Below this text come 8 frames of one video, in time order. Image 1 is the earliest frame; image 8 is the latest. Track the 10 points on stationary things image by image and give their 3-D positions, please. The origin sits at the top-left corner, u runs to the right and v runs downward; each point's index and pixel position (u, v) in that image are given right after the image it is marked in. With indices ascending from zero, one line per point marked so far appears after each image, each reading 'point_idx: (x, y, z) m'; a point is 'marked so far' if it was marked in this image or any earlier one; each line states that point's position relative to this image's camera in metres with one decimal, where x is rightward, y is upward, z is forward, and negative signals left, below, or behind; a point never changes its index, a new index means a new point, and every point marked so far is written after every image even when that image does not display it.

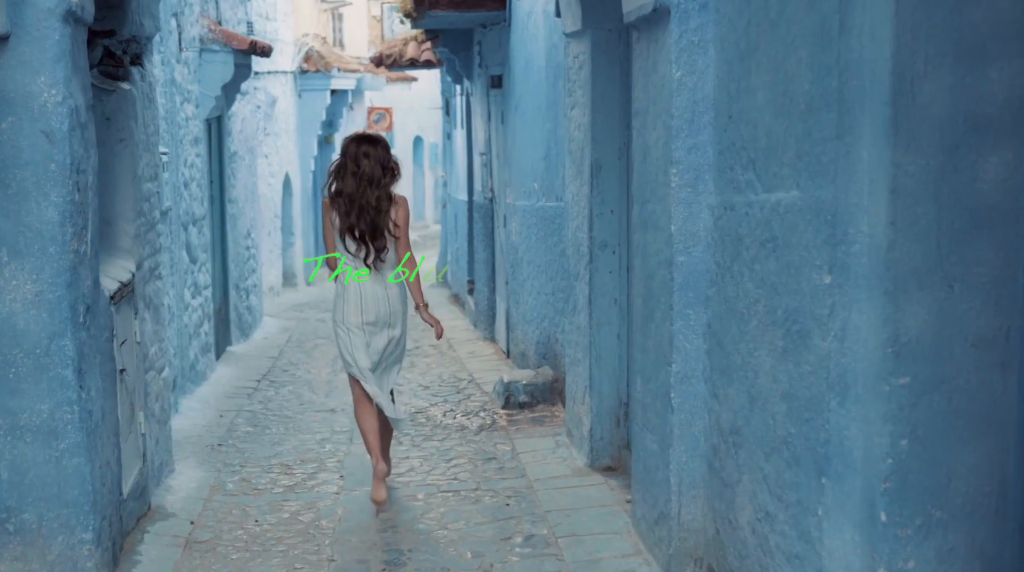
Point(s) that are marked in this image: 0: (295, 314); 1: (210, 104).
0: (-2.7, -0.4, +16.4) m
1: (-2.5, +1.5, +11.0) m
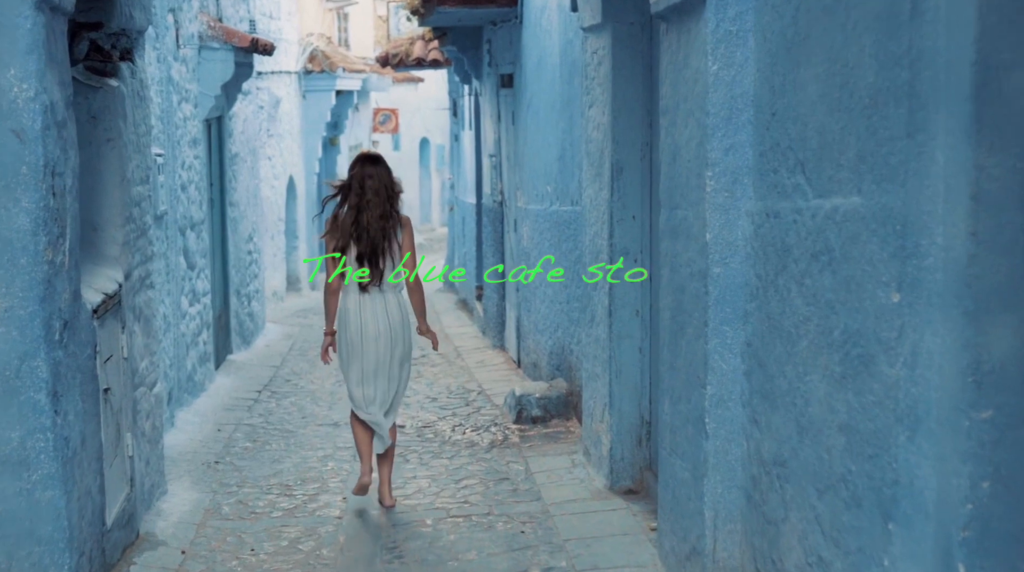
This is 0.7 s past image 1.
0: (-2.6, -0.4, +16.0) m
1: (-2.4, +1.5, +10.6) m
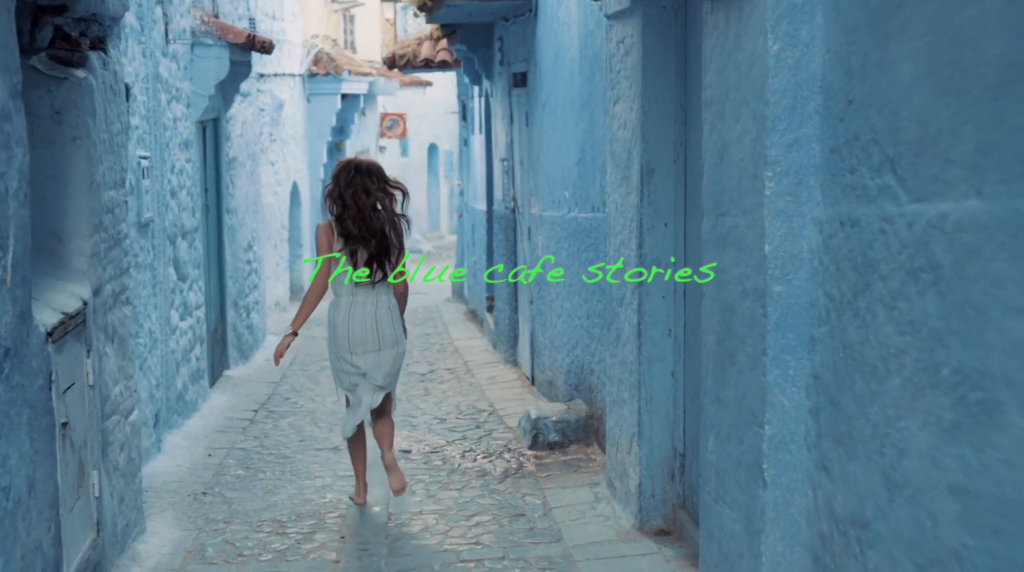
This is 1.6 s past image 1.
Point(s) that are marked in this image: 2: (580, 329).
0: (-2.5, -0.5, +15.4) m
1: (-2.3, +1.4, +9.9) m
2: (+0.4, -0.3, +8.0) m
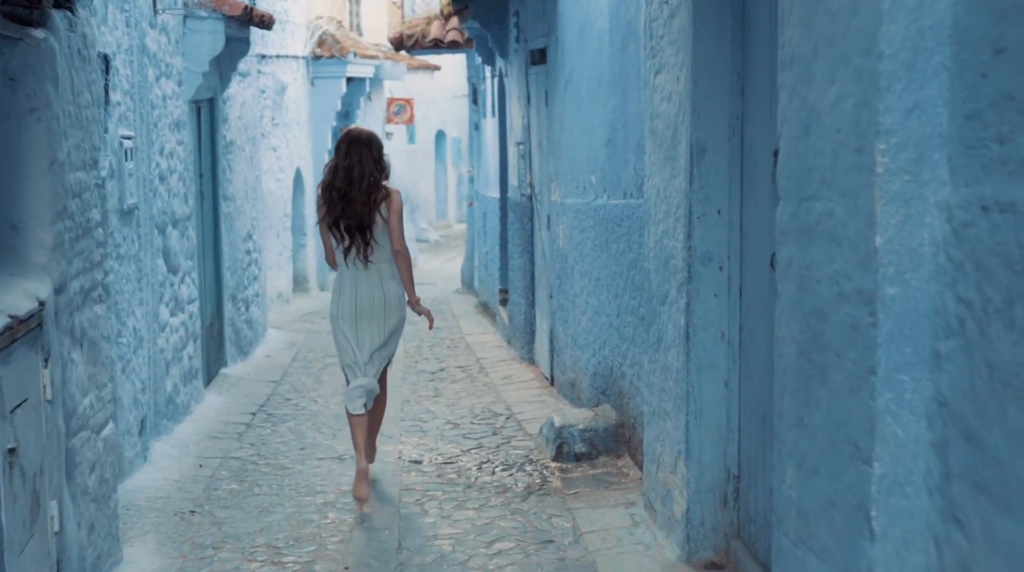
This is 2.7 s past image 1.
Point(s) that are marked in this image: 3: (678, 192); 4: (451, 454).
0: (-2.3, -0.4, +14.6) m
1: (-2.2, +1.4, +9.2) m
2: (+0.5, -0.2, +7.3) m
3: (+0.6, +0.4, +5.1) m
4: (-0.3, -1.0, +7.5) m
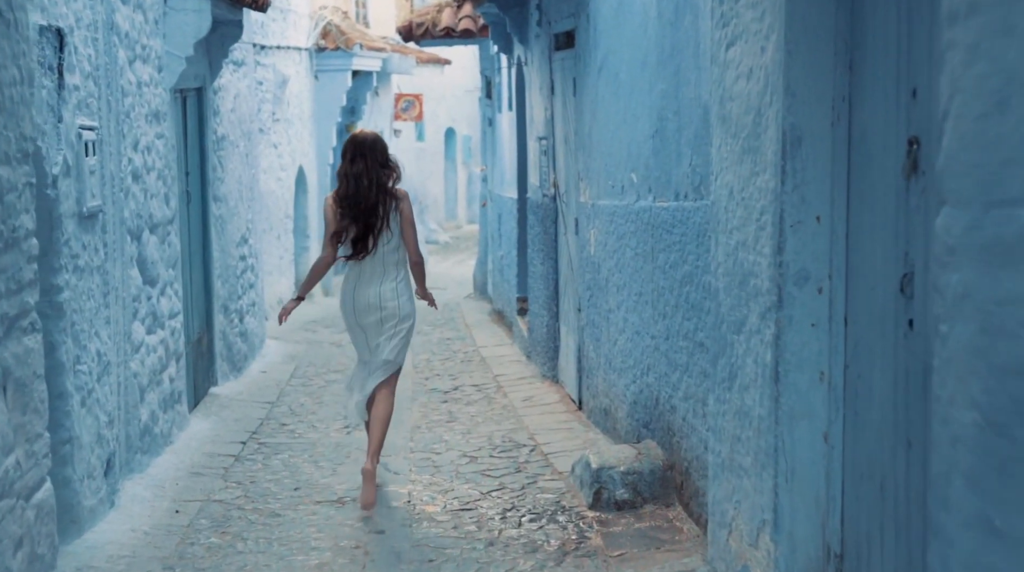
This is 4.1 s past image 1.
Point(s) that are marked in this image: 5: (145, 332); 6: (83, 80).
0: (-2.1, -0.5, +13.6) m
1: (-2.0, +1.3, +8.1) m
2: (+0.7, -0.3, +6.2) m
3: (+0.8, +0.3, +4.0) m
4: (-0.2, -1.0, +6.4) m
5: (-2.0, -0.3, +7.3) m
6: (-1.9, +0.9, +5.9) m
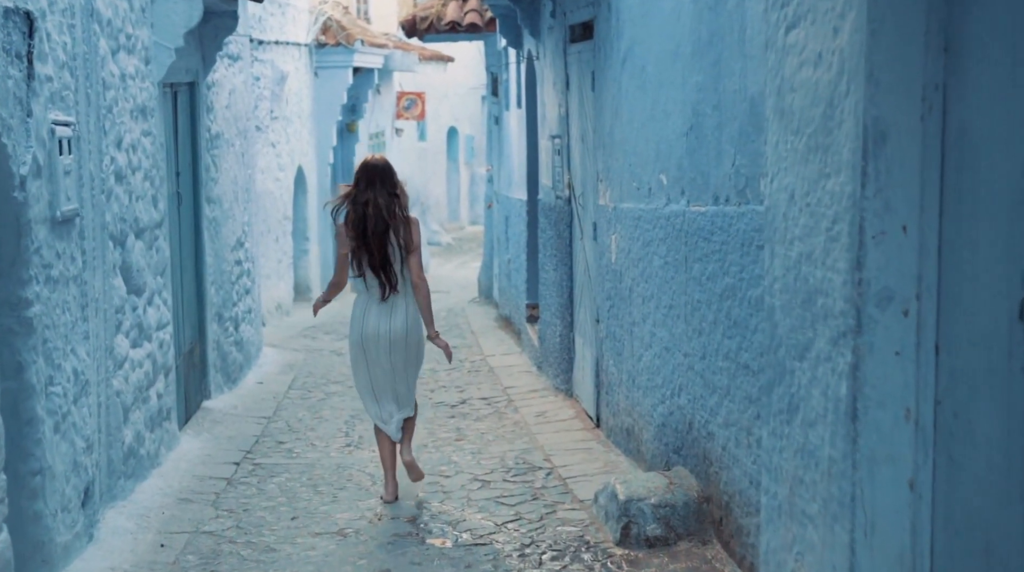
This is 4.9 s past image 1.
0: (-2.0, -0.6, +13.0) m
1: (-1.9, +1.3, +7.5) m
2: (+0.7, -0.4, +5.6) m
3: (+0.8, +0.2, +3.4) m
4: (-0.1, -1.1, +5.9) m
5: (-1.9, -0.3, +6.7) m
6: (-1.8, +0.9, +5.3) m
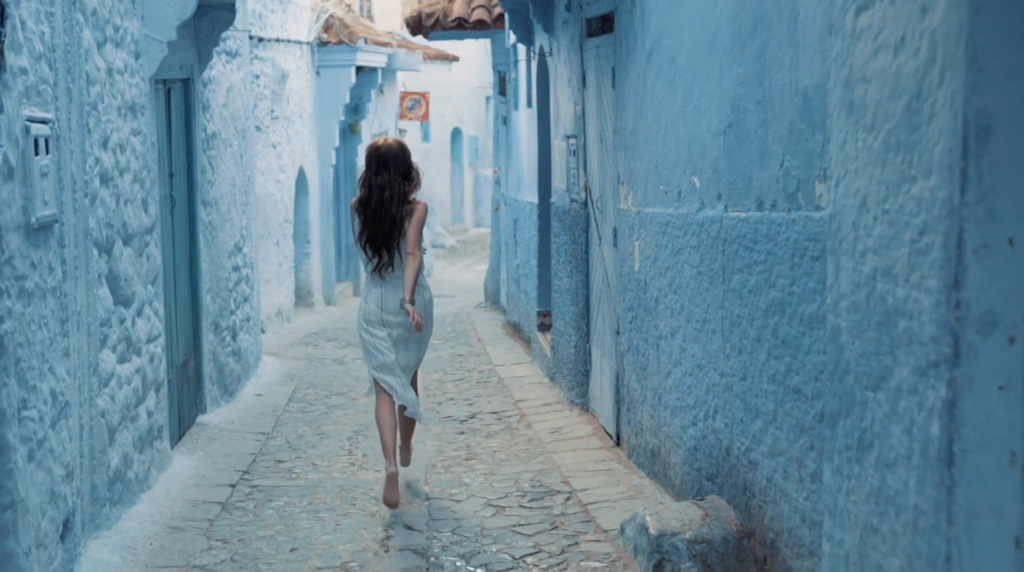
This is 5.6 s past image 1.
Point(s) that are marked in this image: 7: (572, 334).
0: (-2.0, -0.6, +12.5) m
1: (-1.9, +1.2, +7.0) m
2: (+0.8, -0.4, +5.2) m
3: (+0.9, +0.2, +2.9) m
4: (-0.1, -1.1, +5.4) m
5: (-1.9, -0.4, +6.2) m
6: (-1.7, +0.8, +4.9) m
7: (+0.4, -0.3, +8.9) m
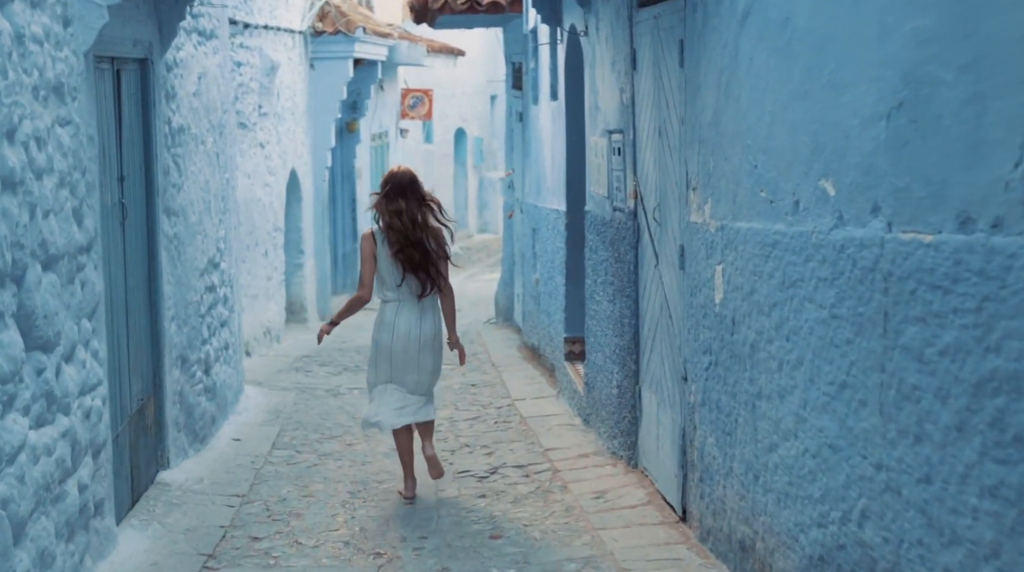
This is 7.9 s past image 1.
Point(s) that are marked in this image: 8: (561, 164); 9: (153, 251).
0: (-1.8, -0.8, +10.9) m
1: (-1.7, +1.1, +5.5) m
2: (+1.0, -0.5, +3.6) m
3: (+1.1, 0.0, +1.3) m
4: (+0.1, -1.3, +3.8) m
5: (-1.7, -0.5, +4.7) m
6: (-1.6, +0.7, +3.3) m
7: (+0.6, -0.5, +7.3) m
8: (+0.4, +0.9, +9.5) m
9: (-1.9, +0.2, +7.0) m
